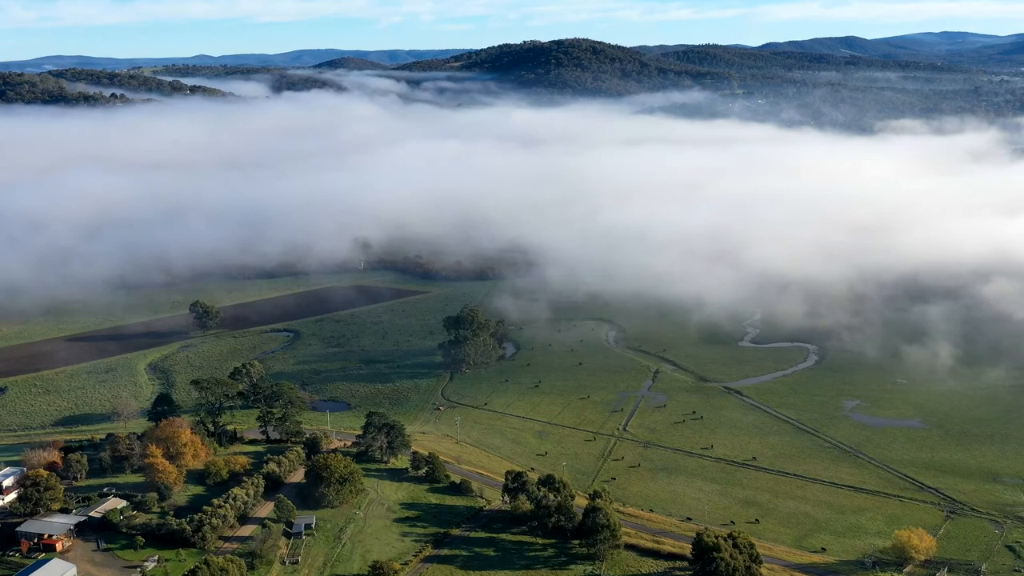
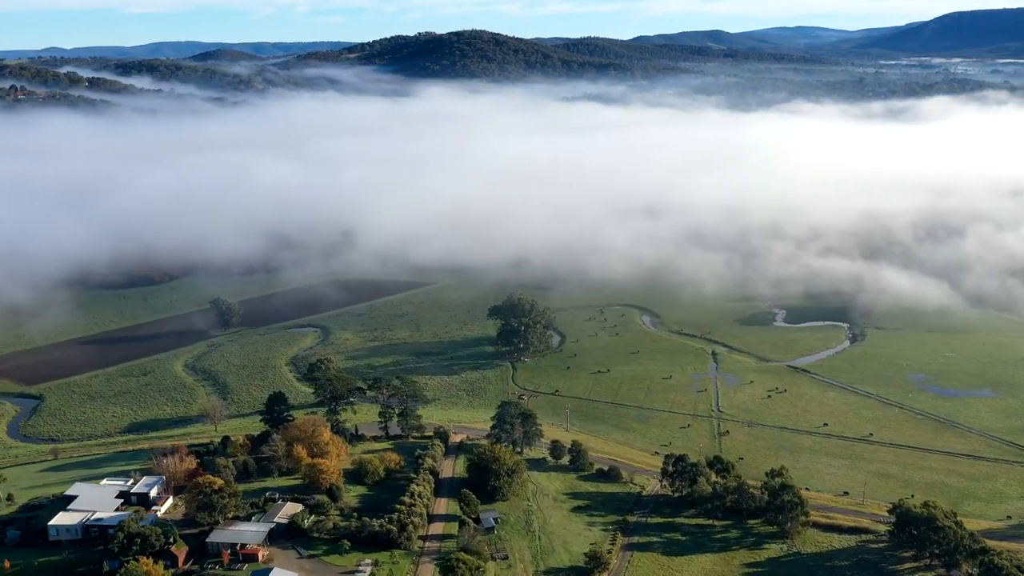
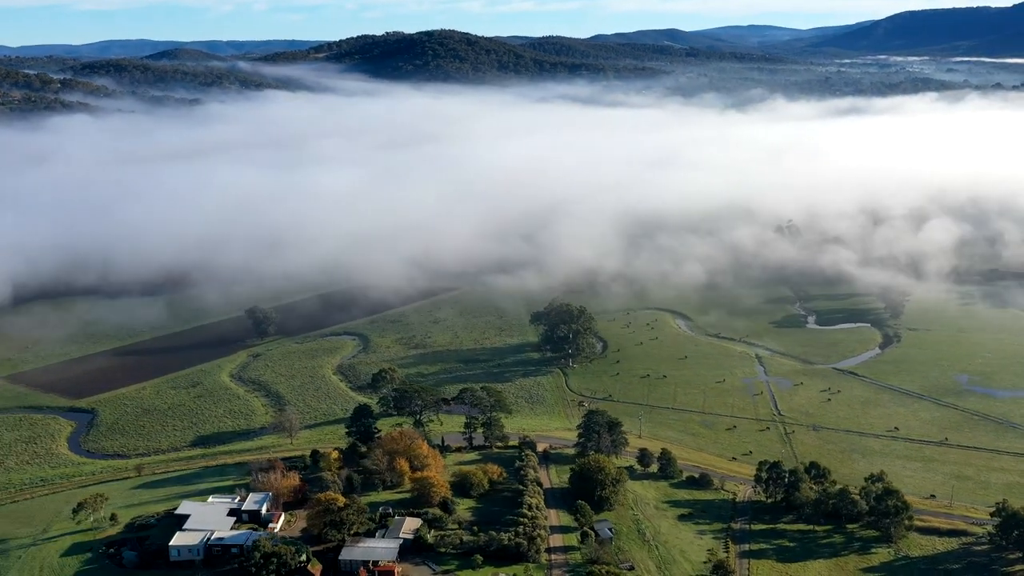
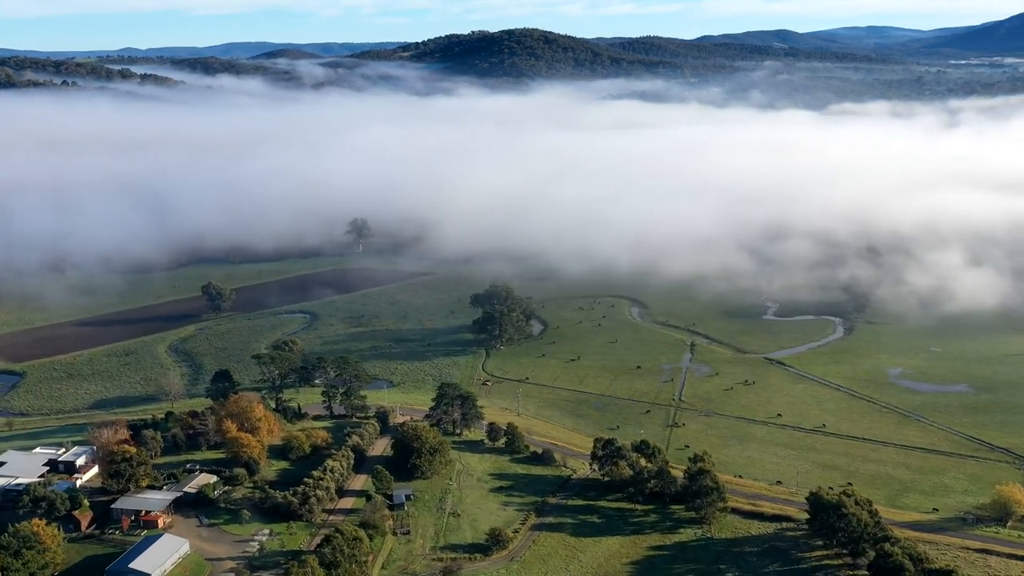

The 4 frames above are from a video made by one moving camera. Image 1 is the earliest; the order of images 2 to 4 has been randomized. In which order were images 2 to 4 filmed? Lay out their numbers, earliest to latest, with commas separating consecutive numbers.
4, 2, 3
